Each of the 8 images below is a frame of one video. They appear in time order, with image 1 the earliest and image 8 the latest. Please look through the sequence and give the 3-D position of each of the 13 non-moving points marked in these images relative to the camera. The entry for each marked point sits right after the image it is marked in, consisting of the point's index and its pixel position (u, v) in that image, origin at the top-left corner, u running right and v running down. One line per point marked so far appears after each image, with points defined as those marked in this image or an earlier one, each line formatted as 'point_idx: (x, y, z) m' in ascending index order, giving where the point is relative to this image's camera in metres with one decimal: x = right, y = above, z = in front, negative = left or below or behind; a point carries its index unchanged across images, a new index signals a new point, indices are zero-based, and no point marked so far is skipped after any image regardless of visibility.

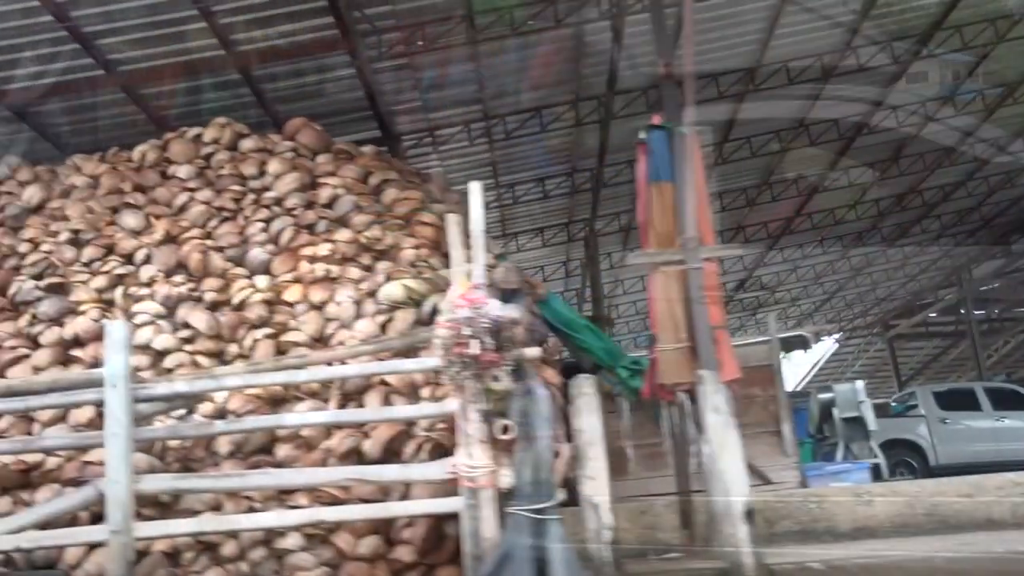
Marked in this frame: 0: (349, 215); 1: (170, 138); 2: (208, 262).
0: (-1.3, +0.6, +6.9) m
1: (-3.2, +1.4, +7.9) m
2: (-2.4, +0.2, +6.7) m
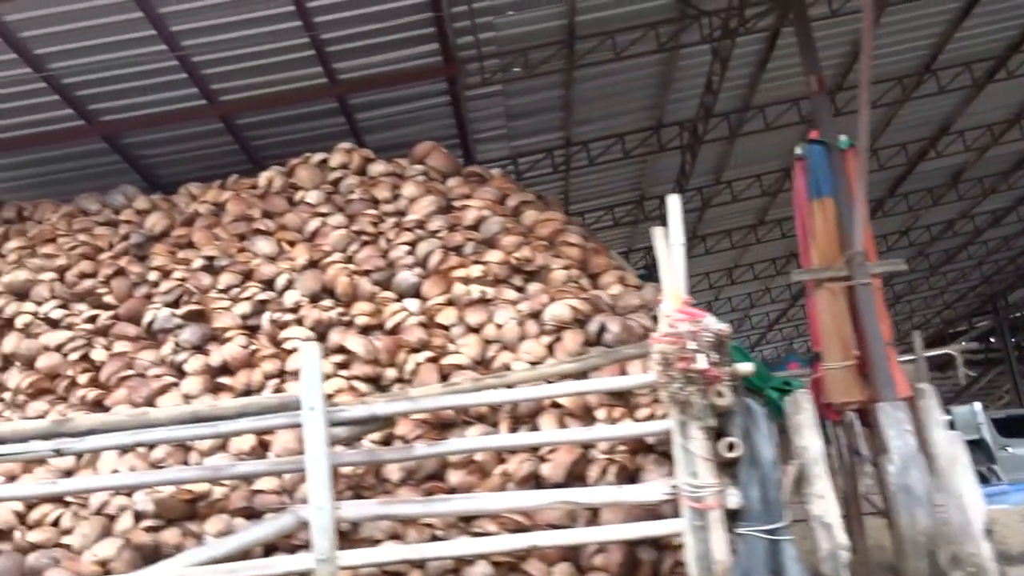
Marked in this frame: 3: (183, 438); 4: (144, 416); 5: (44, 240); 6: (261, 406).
0: (-0.1, +0.4, +6.8) m
1: (-2.0, +1.1, +7.8) m
2: (-1.2, 0.0, +6.6) m
3: (-1.9, -0.9, +4.9) m
4: (-2.2, -0.8, +5.0) m
5: (-4.3, +0.4, +7.8) m
6: (-1.5, -0.7, +5.0) m
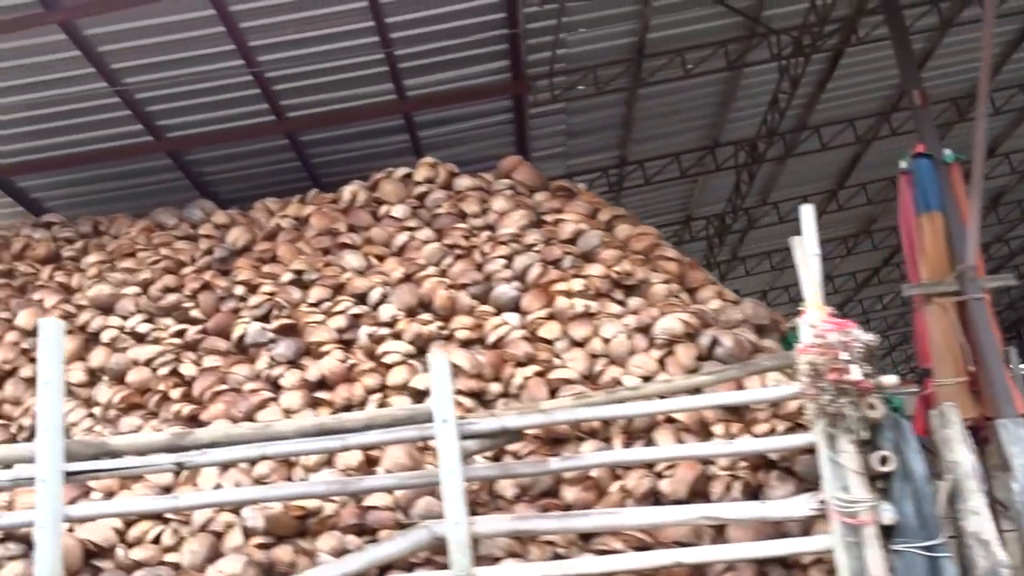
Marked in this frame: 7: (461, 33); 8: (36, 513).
0: (+0.7, +0.3, +6.7) m
1: (-1.2, +1.0, +7.7) m
2: (-0.4, -0.1, +6.5) m
3: (-1.1, -0.9, +4.7) m
4: (-1.4, -0.8, +4.9) m
5: (-3.5, +0.3, +7.7) m
6: (-0.7, -0.8, +4.9) m
7: (-0.6, +2.6, +8.7) m
8: (-2.7, -1.3, +4.8) m
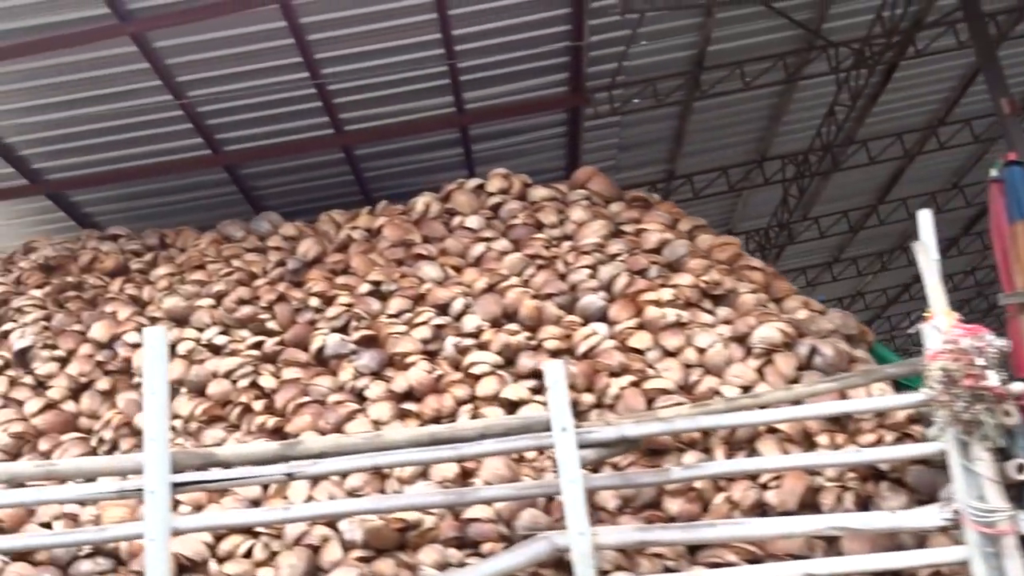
0: (+1.3, +0.2, +6.6) m
1: (-0.6, +0.9, +7.7) m
2: (+0.2, -0.2, +6.4) m
3: (-0.5, -0.9, +4.7) m
4: (-0.7, -0.9, +4.8) m
5: (-2.9, +0.2, +7.7) m
6: (-0.1, -0.8, +4.8) m
7: (+0.1, +2.5, +8.7) m
8: (-2.0, -1.3, +4.7) m
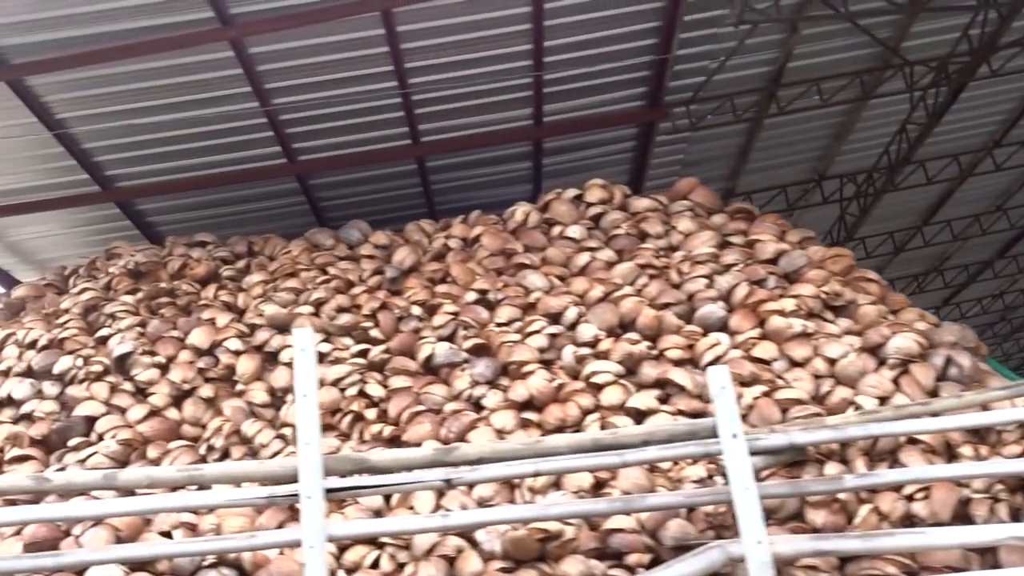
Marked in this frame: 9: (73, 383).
0: (+2.2, +0.1, +6.6) m
1: (+0.3, +0.8, +7.6) m
2: (+1.1, -0.2, +6.3) m
3: (+0.4, -1.0, +4.5) m
4: (+0.2, -0.9, +4.7) m
5: (-2.0, +0.1, +7.5) m
6: (+0.8, -0.8, +4.7) m
7: (+1.0, +2.4, +8.7) m
8: (-1.1, -1.3, +4.6) m
9: (-3.4, -0.7, +6.6) m
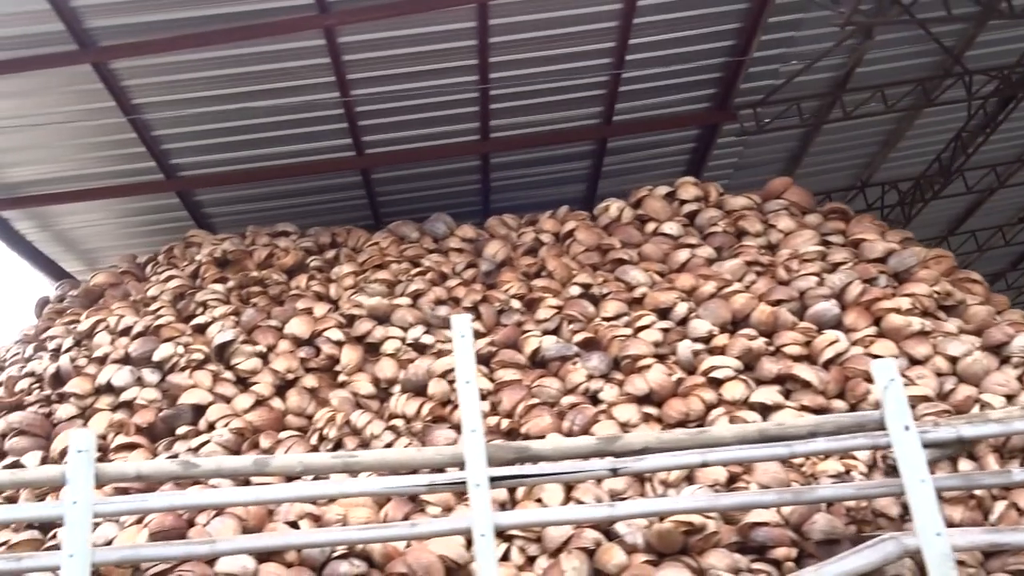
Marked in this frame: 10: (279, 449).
0: (+3.1, +0.1, +6.6) m
1: (+1.2, +0.8, +7.6) m
2: (+2.0, -0.2, +6.4) m
3: (+1.4, -0.9, +4.5) m
4: (+1.1, -0.8, +4.7) m
5: (-1.2, +0.2, +7.4) m
6: (+1.8, -0.8, +4.7) m
7: (+1.8, +2.4, +8.8) m
8: (-0.2, -1.2, +4.5) m
9: (-2.6, -0.6, +6.4) m
10: (-1.6, -1.1, +6.0) m
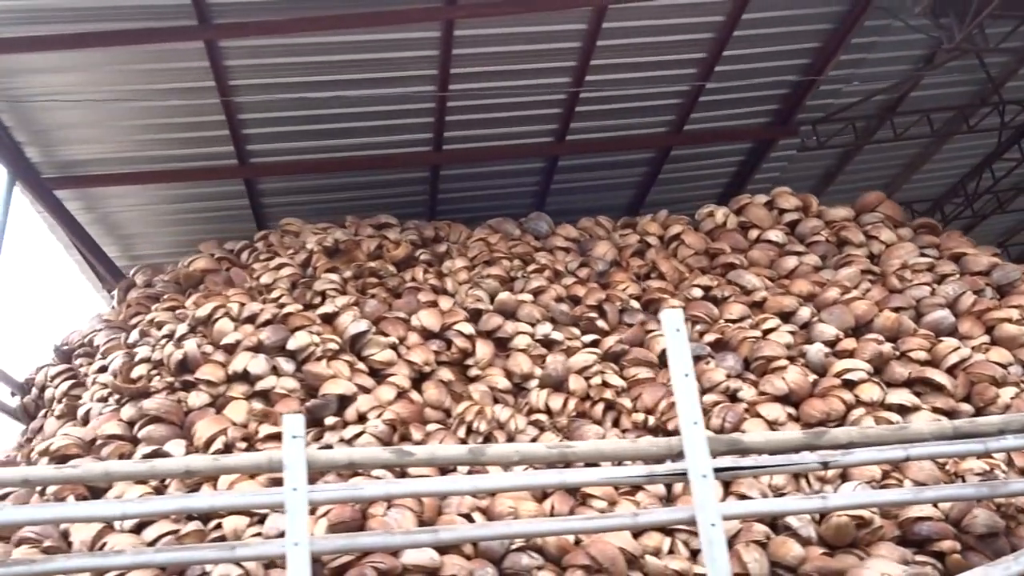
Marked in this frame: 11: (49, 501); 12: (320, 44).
0: (+4.1, 0.0, +7.0) m
1: (+2.1, +0.8, +7.9) m
2: (+3.0, -0.3, +6.7) m
3: (+2.6, -0.9, +4.8) m
4: (+2.3, -0.8, +4.9) m
5: (-0.2, +0.2, +7.4) m
6: (+3.0, -0.8, +5.0) m
7: (+2.7, +2.3, +9.1) m
8: (+1.0, -1.2, +4.6) m
9: (-1.5, -0.5, +6.3) m
10: (-0.6, -1.1, +5.9) m
11: (-2.9, -1.4, +5.4) m
12: (-1.7, +2.2, +7.5) m
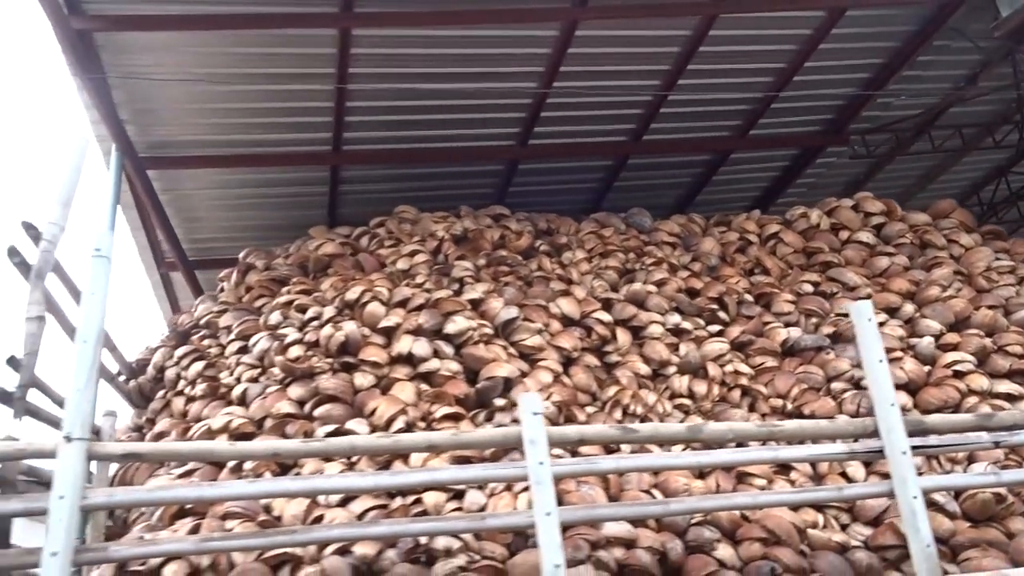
0: (+5.1, 0.0, +7.8) m
1: (+3.1, +0.8, +8.4) m
2: (+4.1, -0.3, +7.3) m
3: (+3.8, -0.9, +5.4) m
4: (+3.5, -0.8, +5.4) m
5: (+0.8, +0.3, +7.7) m
6: (+4.2, -0.8, +5.6) m
7: (+3.6, +2.3, +9.6) m
8: (+2.3, -1.2, +5.0) m
9: (-0.3, -0.4, +6.5) m
10: (+0.6, -1.0, +6.2) m
11: (-1.7, -1.2, +5.4) m
12: (-0.6, +2.3, +7.7) m
